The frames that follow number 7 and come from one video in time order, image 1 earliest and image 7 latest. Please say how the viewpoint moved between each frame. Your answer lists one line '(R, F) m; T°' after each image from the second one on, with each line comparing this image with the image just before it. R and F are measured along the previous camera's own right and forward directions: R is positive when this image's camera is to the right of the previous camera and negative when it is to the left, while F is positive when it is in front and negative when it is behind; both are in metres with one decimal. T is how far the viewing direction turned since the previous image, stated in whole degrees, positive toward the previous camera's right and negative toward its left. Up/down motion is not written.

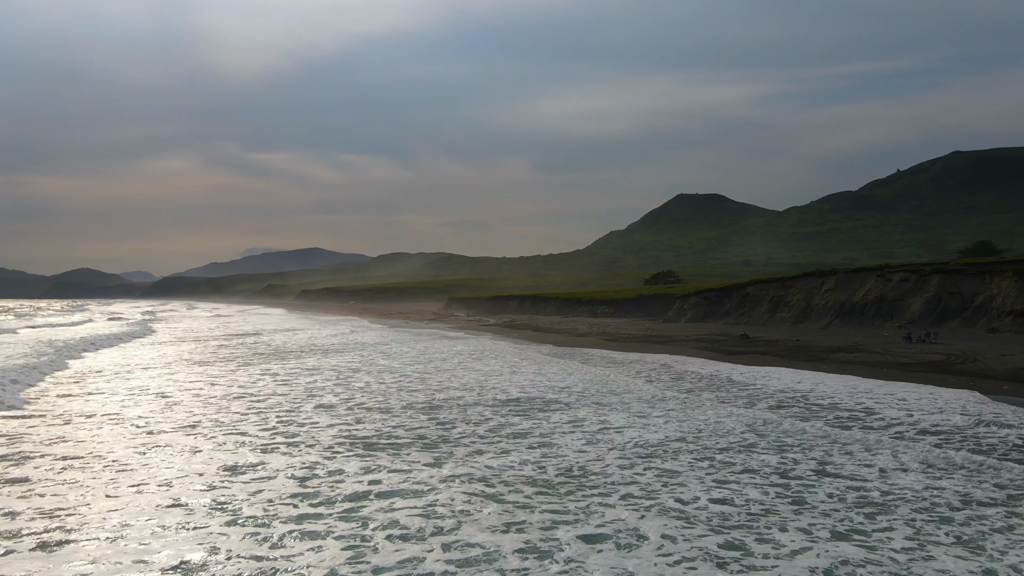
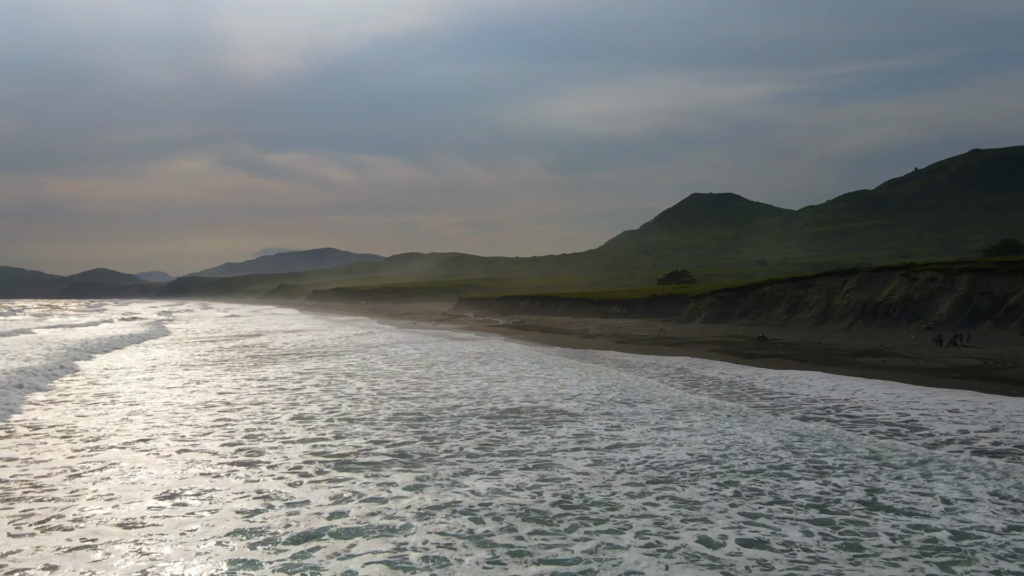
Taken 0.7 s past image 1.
(+0.2, +1.6) m; -1°
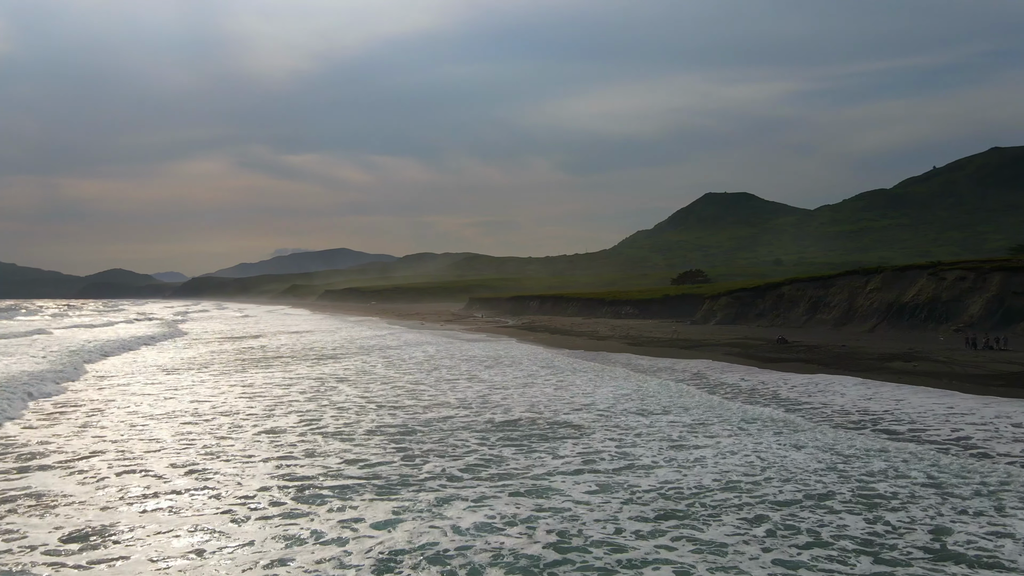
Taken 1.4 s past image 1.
(+0.3, +1.5) m; -1°
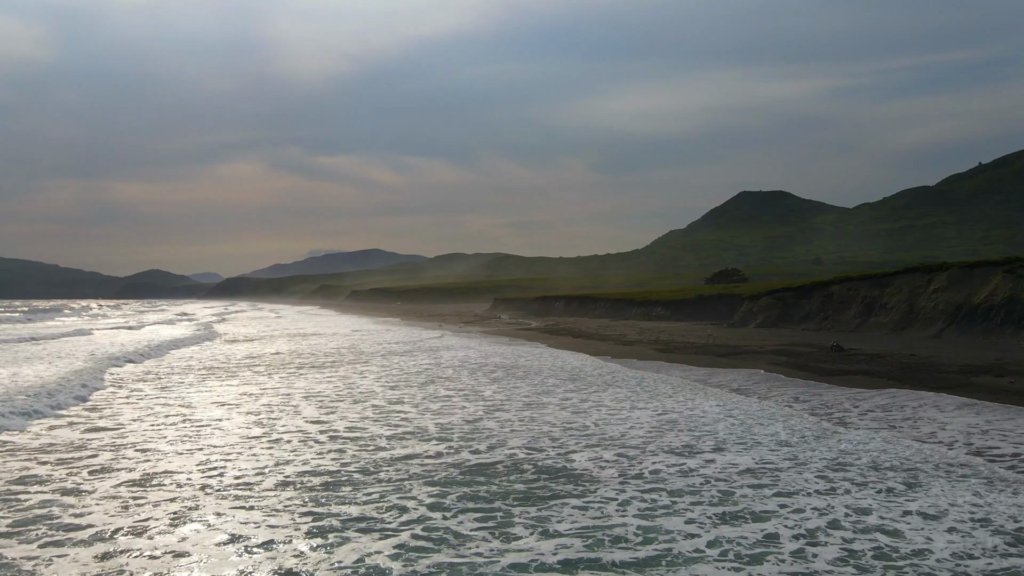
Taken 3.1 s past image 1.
(+0.7, +3.9) m; -2°
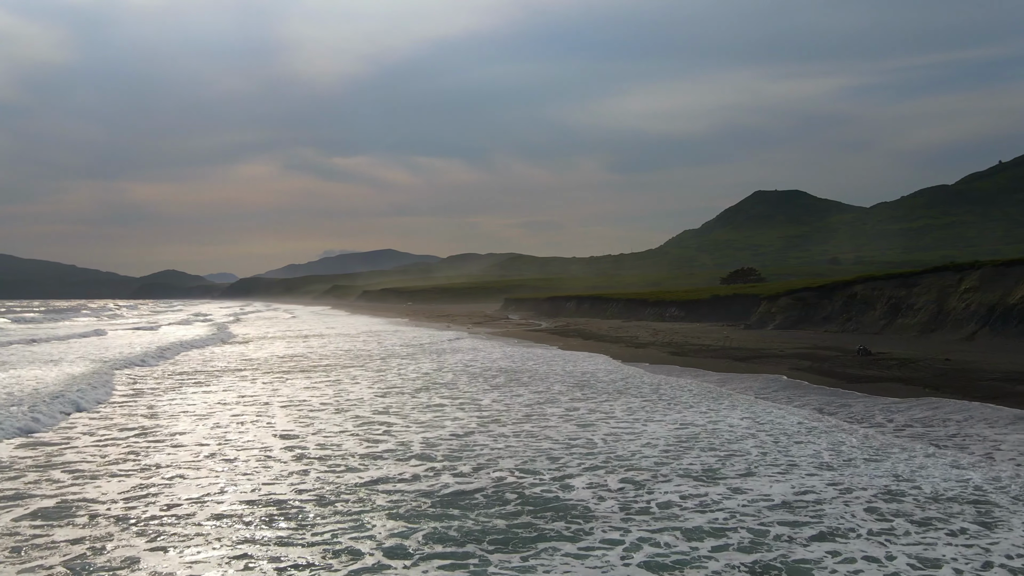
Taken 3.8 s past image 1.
(+0.3, +1.7) m; -1°
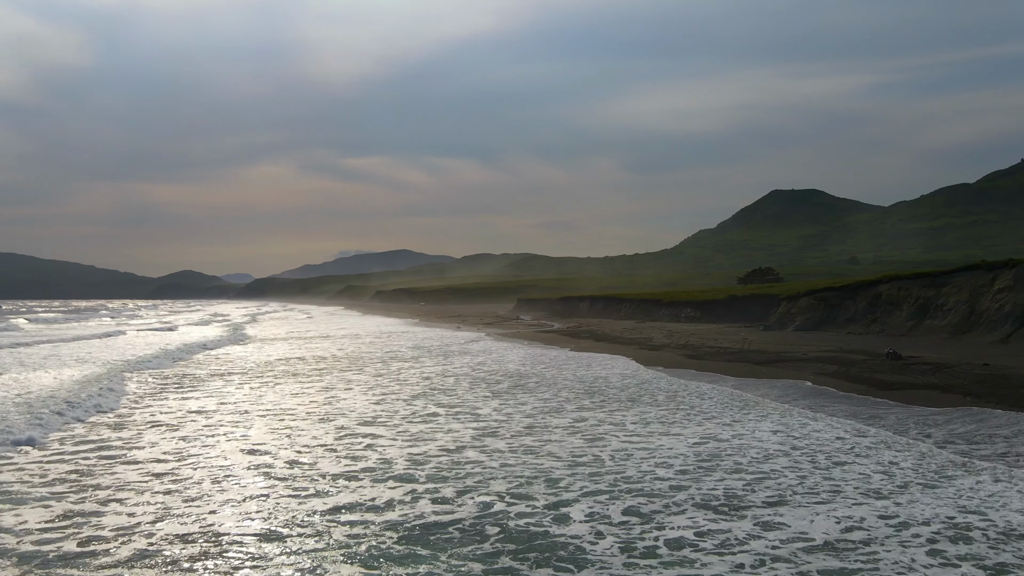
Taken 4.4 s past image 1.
(+0.3, +1.4) m; -1°
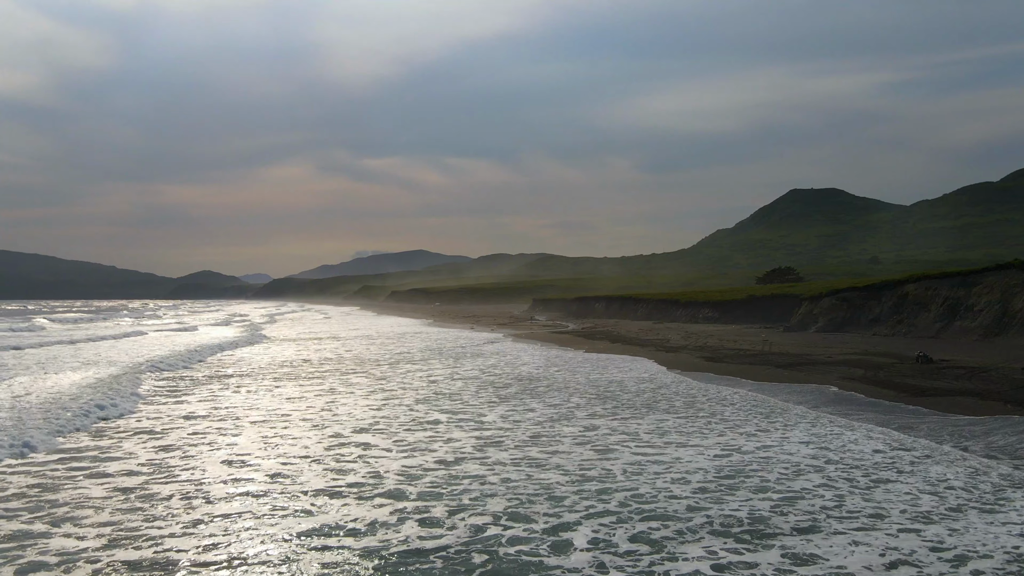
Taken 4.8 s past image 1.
(+0.2, +1.0) m; -1°
